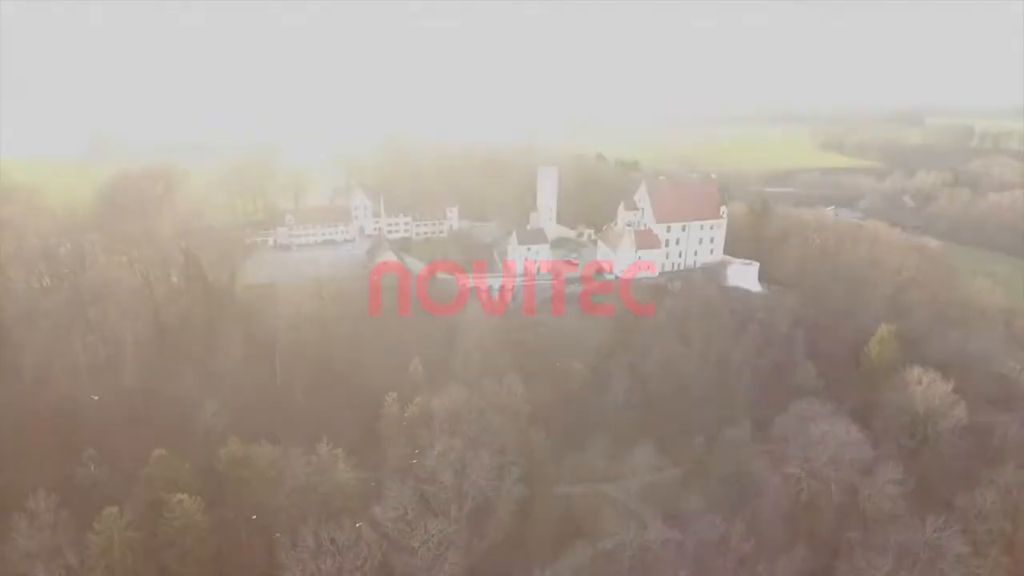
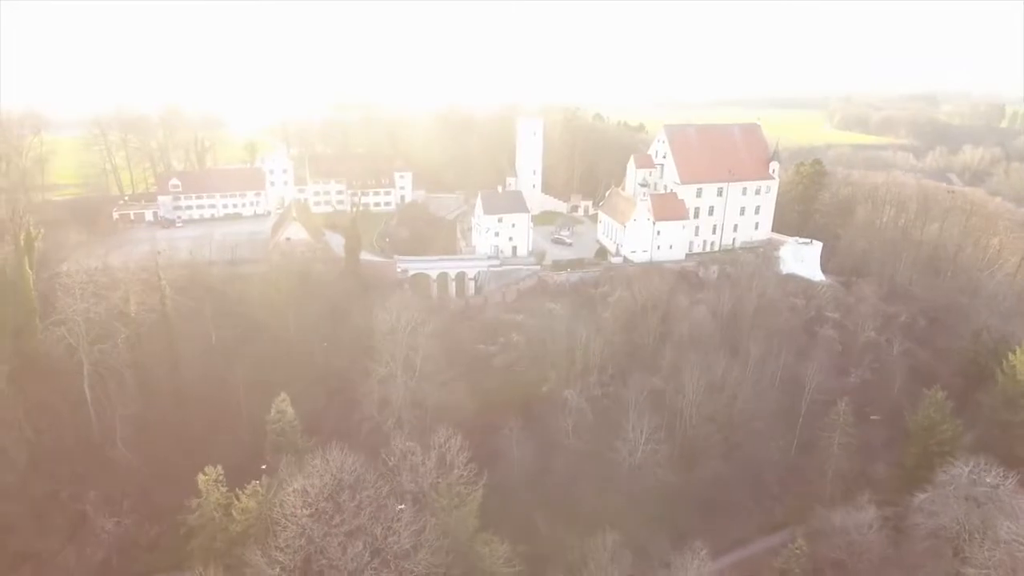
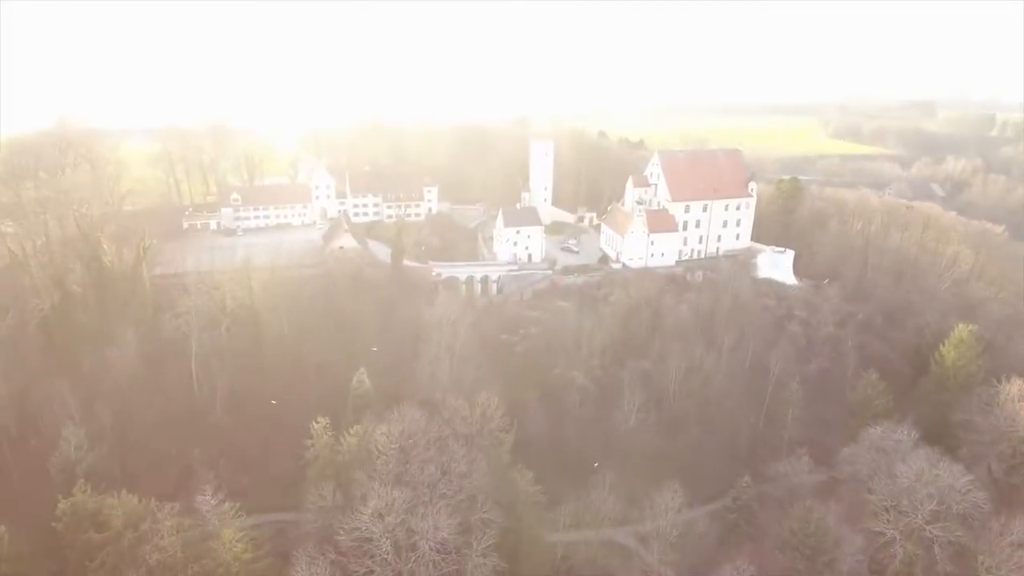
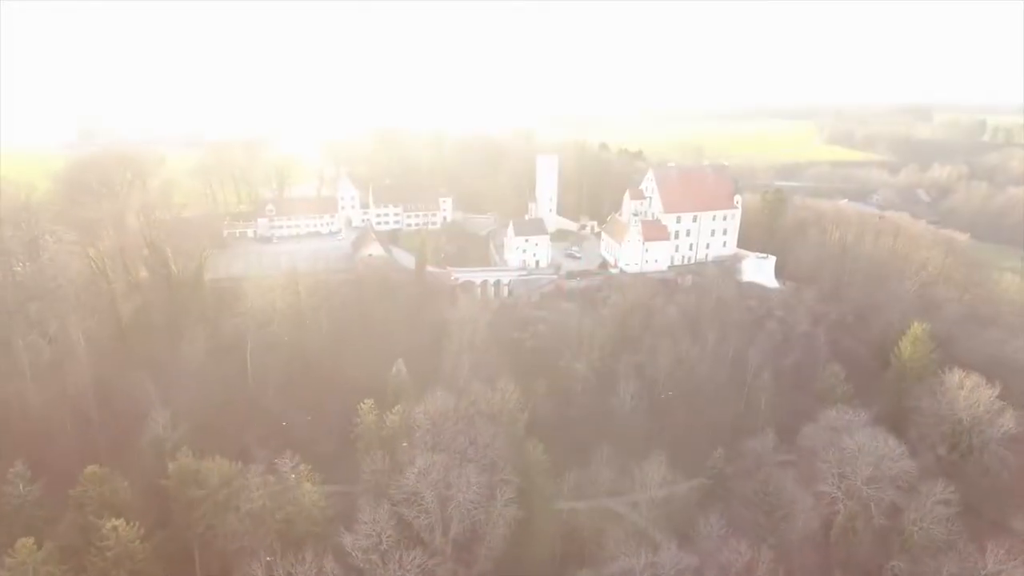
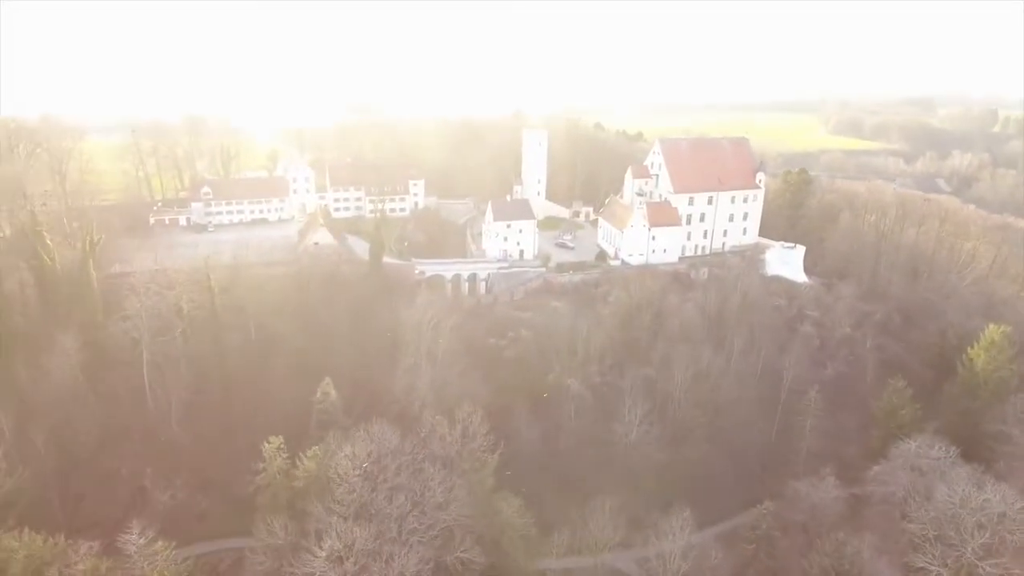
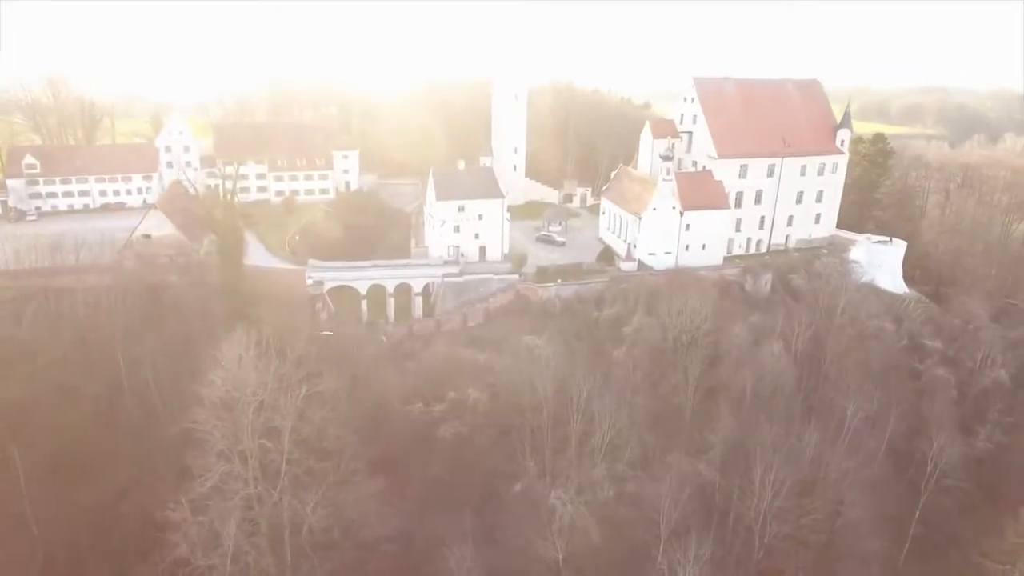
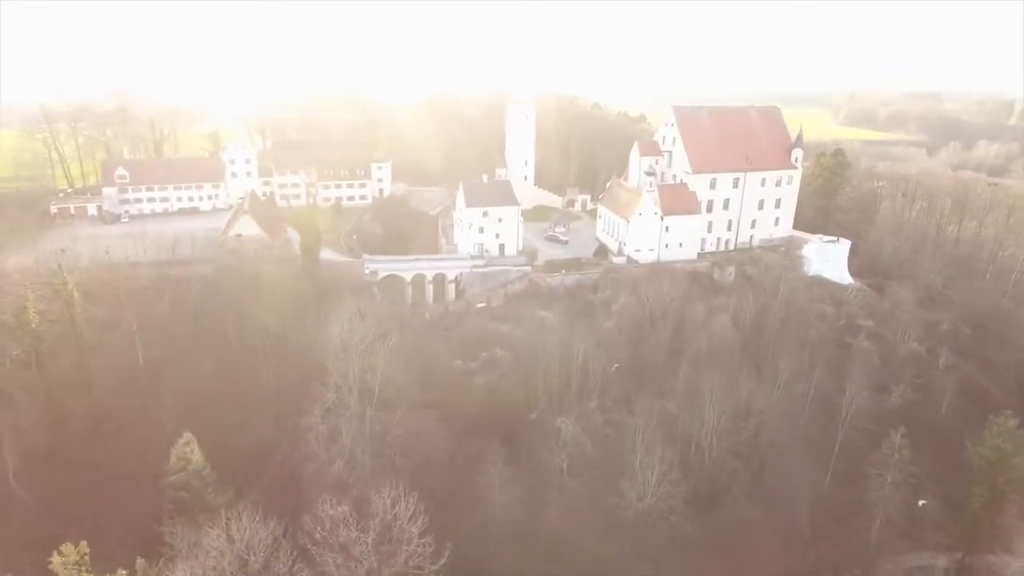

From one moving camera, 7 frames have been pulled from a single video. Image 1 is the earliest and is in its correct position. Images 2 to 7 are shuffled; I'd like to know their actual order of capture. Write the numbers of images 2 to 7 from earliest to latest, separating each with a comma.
4, 3, 5, 2, 7, 6
